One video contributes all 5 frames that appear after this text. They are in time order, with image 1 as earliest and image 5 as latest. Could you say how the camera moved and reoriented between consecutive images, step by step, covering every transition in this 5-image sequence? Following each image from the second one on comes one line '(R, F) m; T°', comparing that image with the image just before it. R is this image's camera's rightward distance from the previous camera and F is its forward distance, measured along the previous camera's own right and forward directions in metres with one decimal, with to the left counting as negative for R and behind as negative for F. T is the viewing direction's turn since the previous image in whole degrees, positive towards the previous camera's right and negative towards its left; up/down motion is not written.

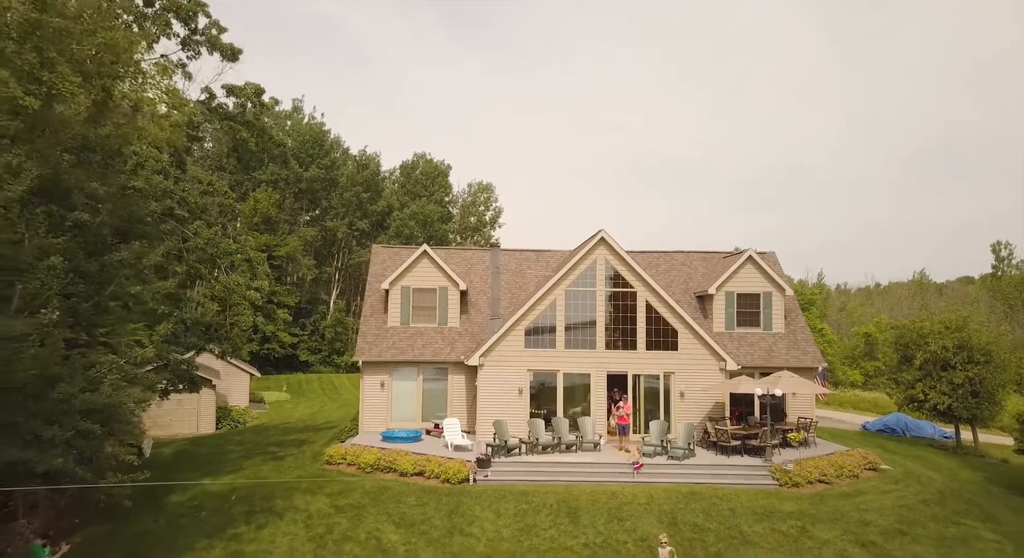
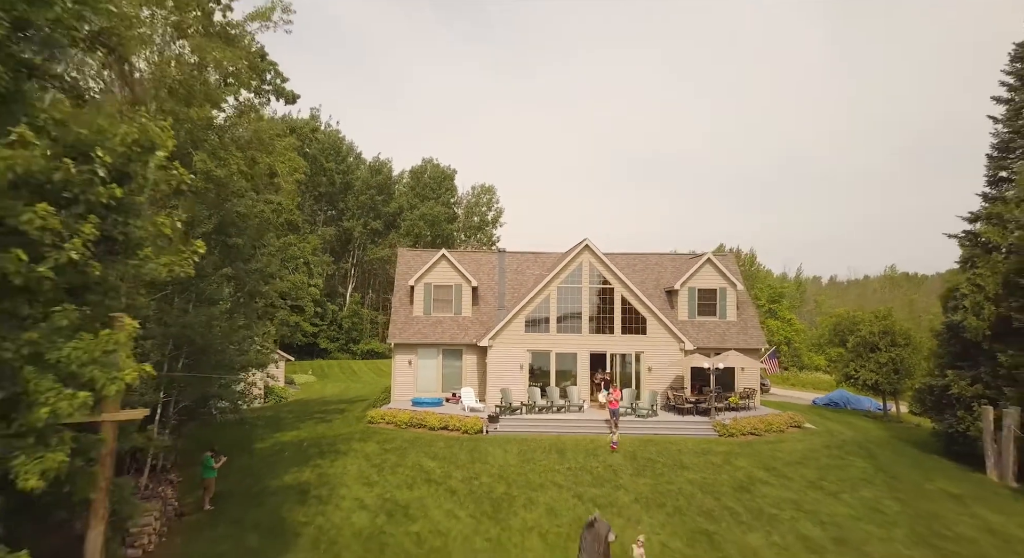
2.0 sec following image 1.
(-0.2, -5.8) m; 0°
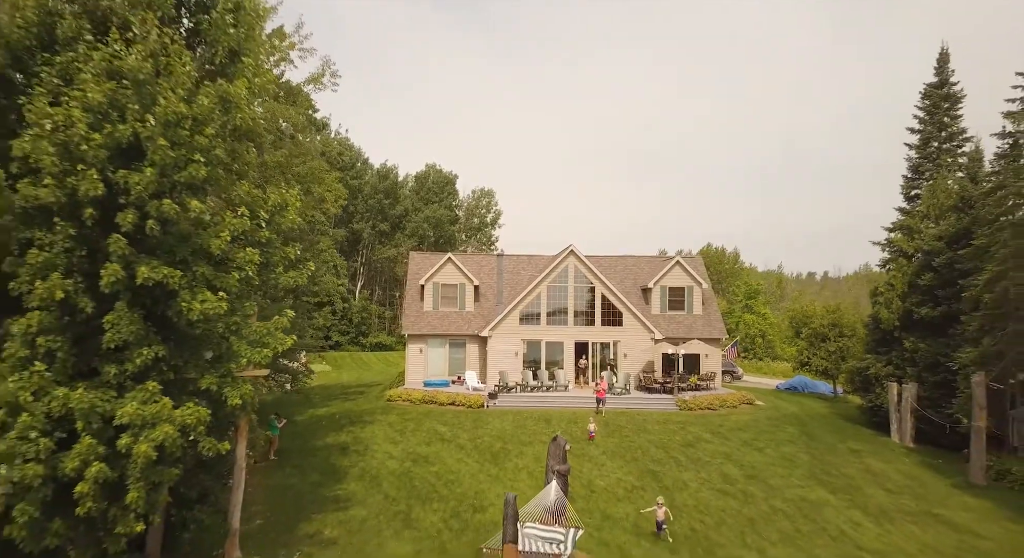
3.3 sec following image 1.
(+0.2, -5.1) m; 0°
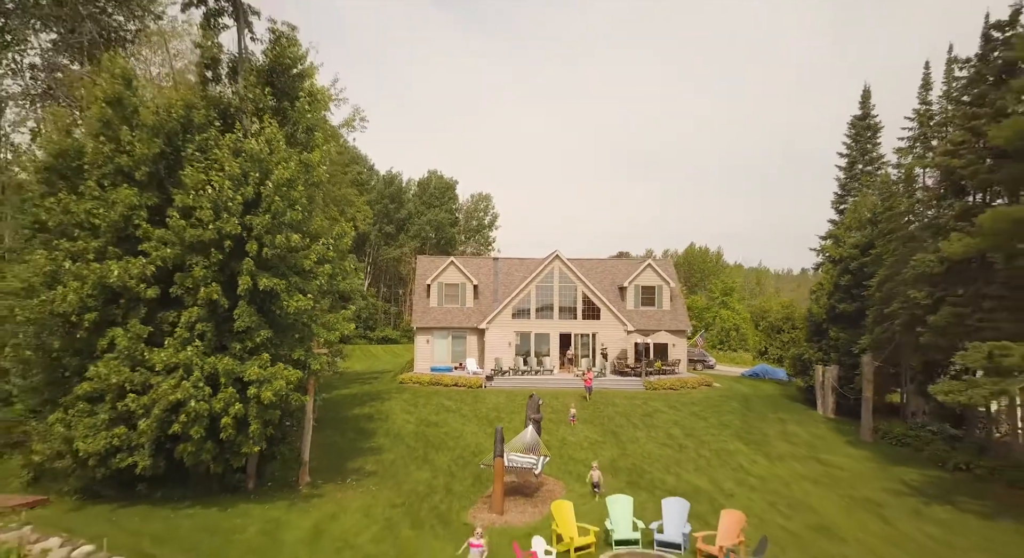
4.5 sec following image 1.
(+0.3, -5.7) m; 0°
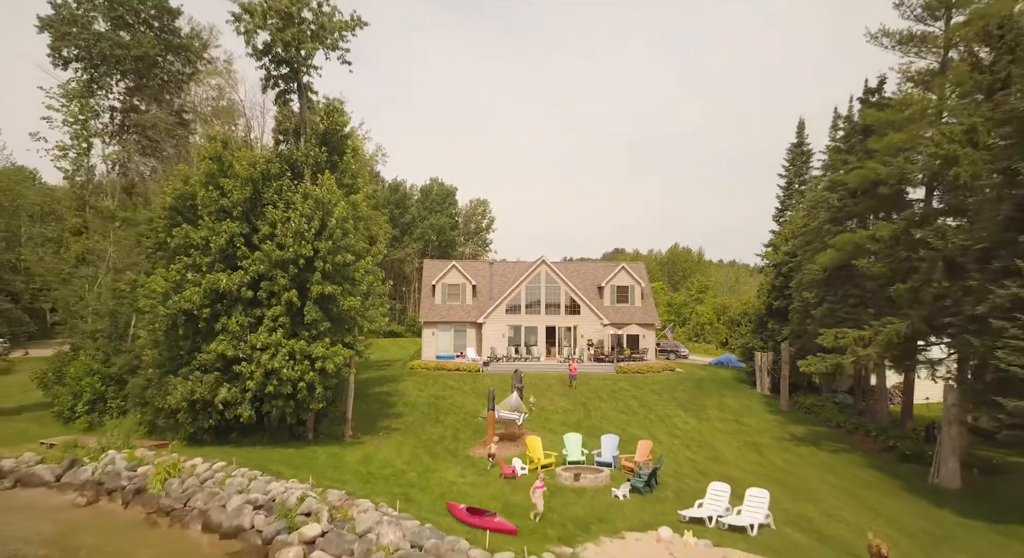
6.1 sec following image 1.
(+0.4, -6.8) m; 0°
